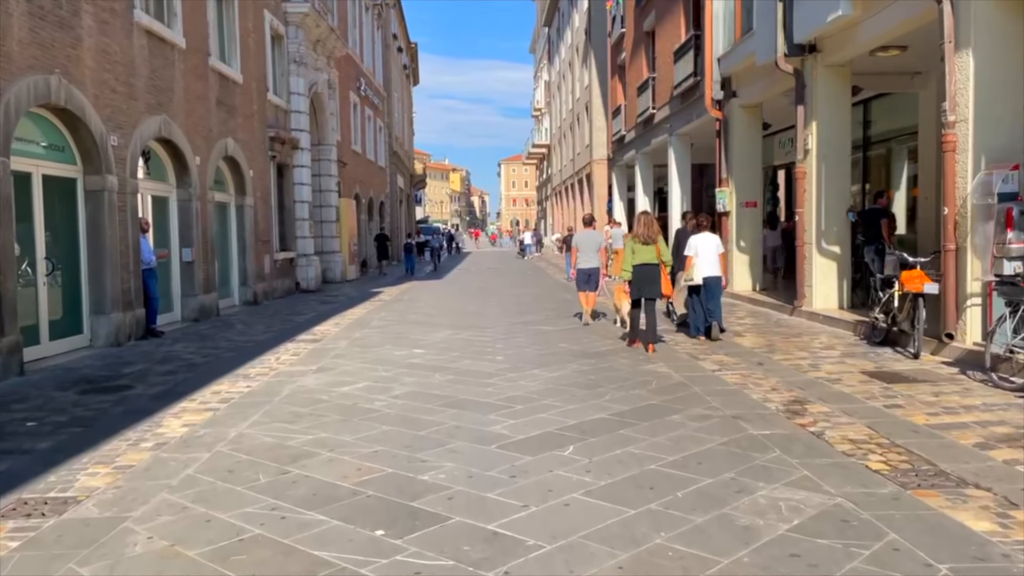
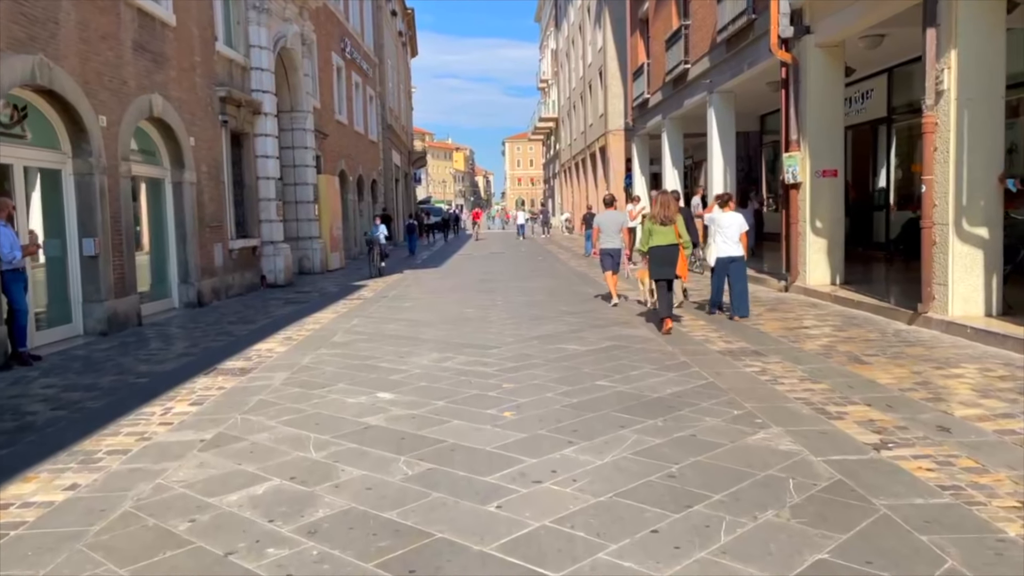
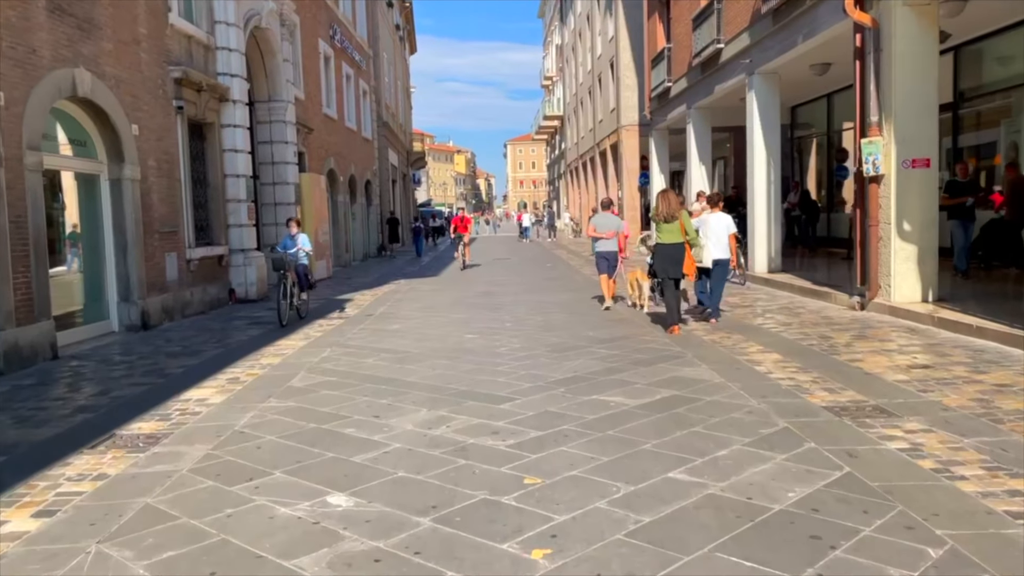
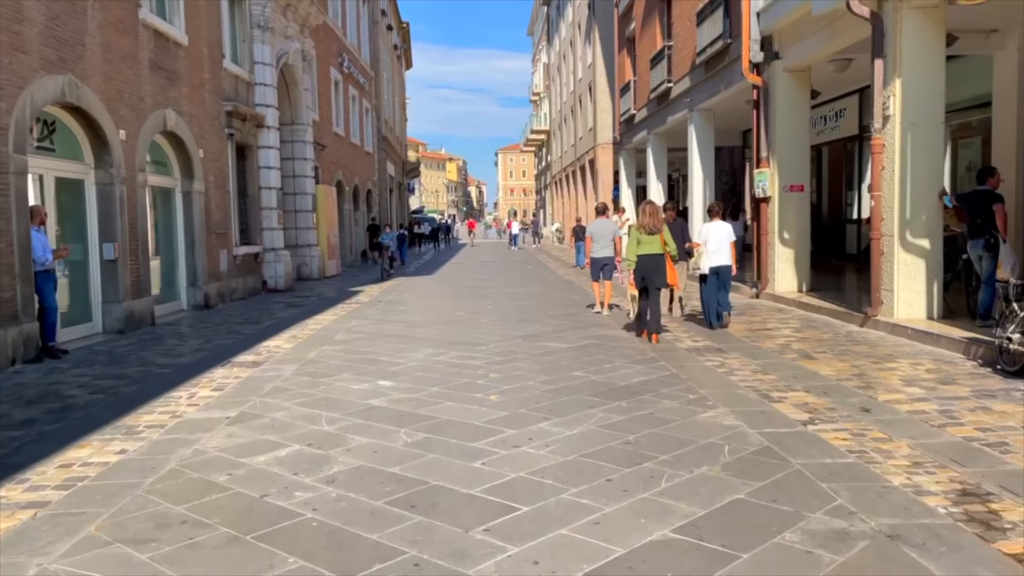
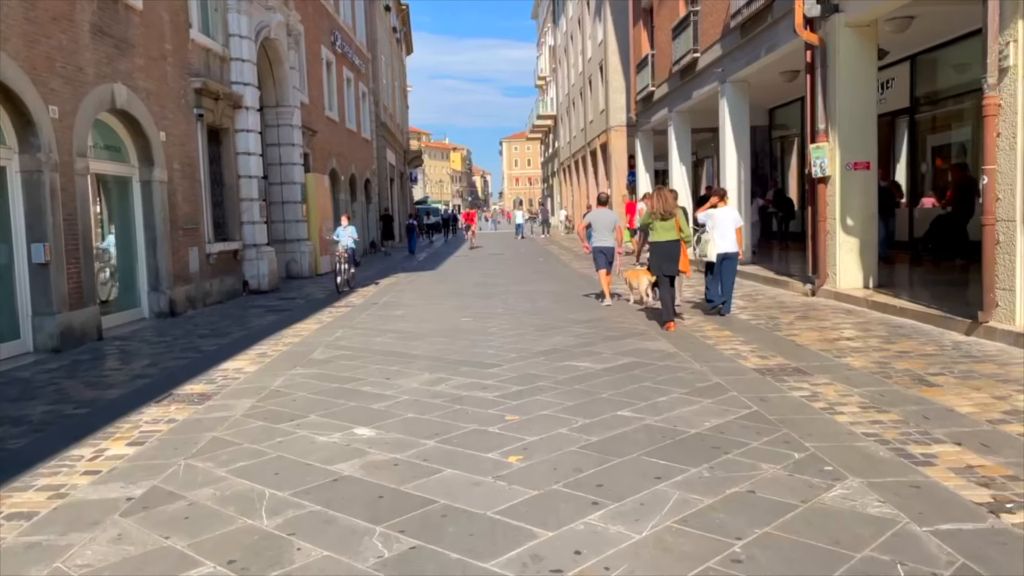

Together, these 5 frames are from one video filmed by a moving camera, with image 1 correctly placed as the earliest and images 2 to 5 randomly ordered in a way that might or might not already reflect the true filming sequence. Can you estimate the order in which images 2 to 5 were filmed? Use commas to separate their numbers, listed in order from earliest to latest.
4, 2, 5, 3
